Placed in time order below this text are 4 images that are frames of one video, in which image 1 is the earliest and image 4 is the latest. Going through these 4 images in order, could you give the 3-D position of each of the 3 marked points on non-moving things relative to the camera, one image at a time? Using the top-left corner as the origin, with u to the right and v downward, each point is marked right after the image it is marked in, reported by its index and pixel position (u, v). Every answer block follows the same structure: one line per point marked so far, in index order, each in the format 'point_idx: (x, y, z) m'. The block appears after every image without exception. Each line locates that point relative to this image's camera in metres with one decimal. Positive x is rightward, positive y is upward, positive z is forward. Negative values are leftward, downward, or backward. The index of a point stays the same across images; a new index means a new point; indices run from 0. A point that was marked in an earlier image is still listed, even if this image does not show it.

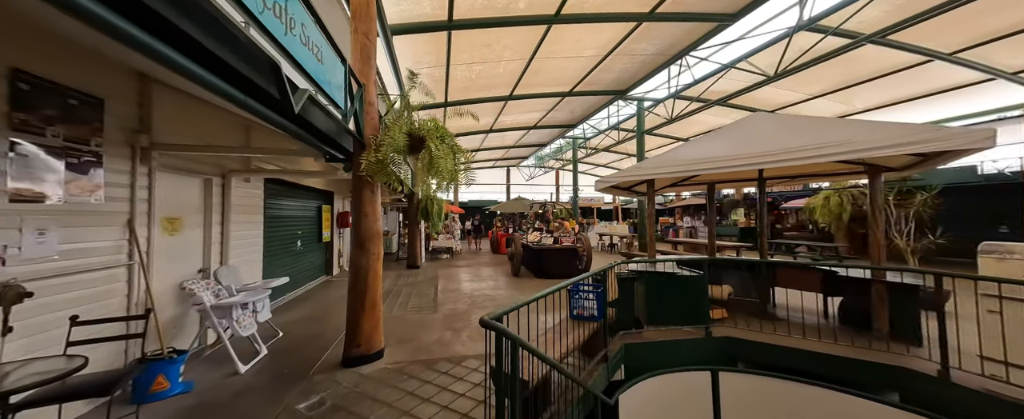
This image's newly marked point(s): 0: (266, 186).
0: (-3.7, +0.4, +5.2) m
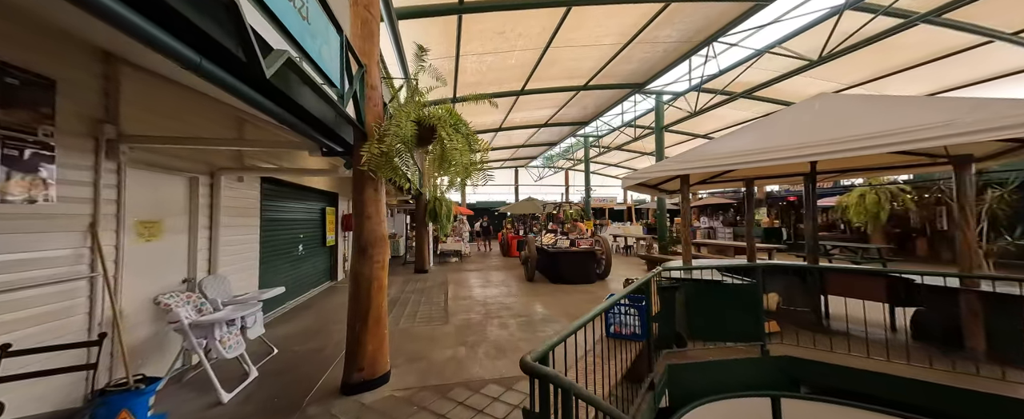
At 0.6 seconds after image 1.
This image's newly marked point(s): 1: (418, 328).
0: (-3.5, +0.3, +4.7) m
1: (-1.3, -1.6, +4.6) m
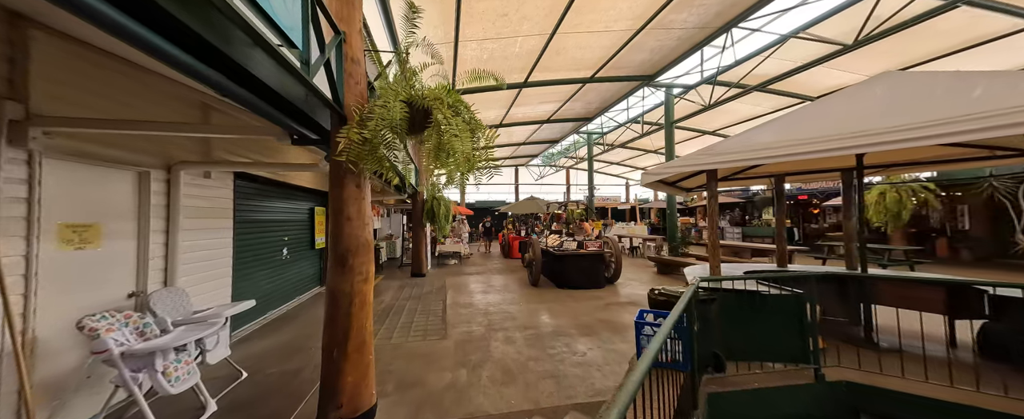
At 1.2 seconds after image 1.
0: (-3.4, +0.3, +4.2) m
1: (-1.2, -1.6, +4.1) m
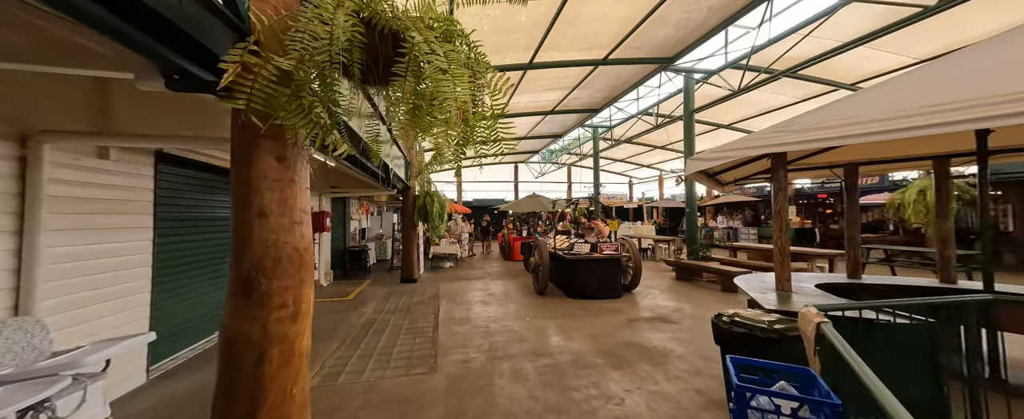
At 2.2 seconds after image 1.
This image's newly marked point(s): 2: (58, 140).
0: (-3.3, +0.4, +3.2) m
1: (-1.1, -1.5, +3.1) m
2: (-3.0, +0.5, +2.2) m
